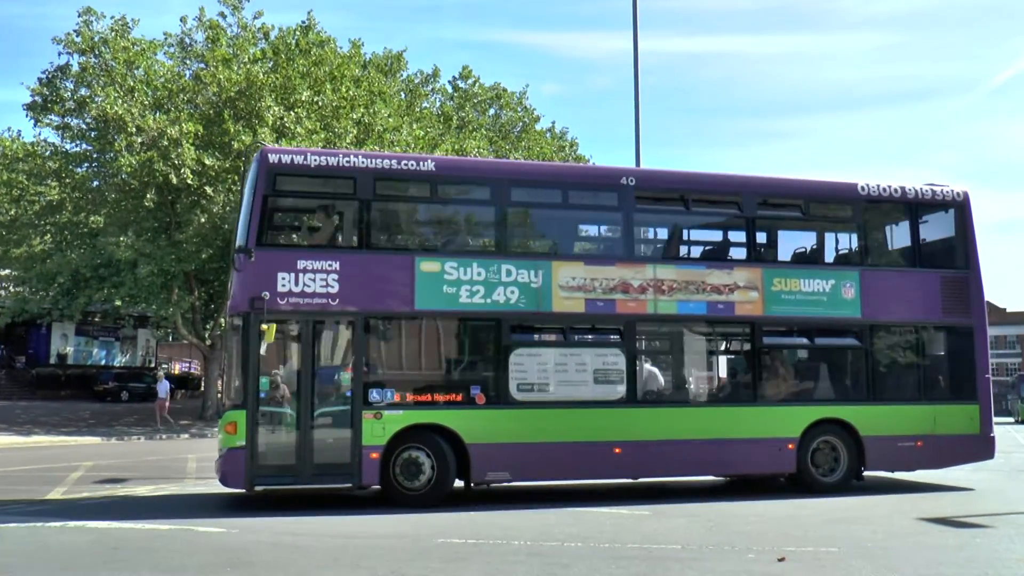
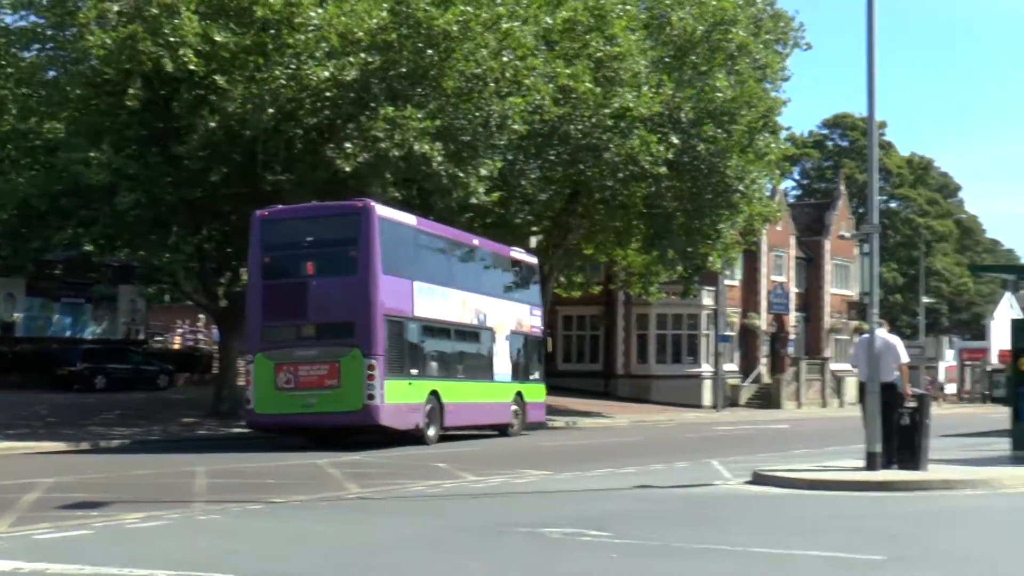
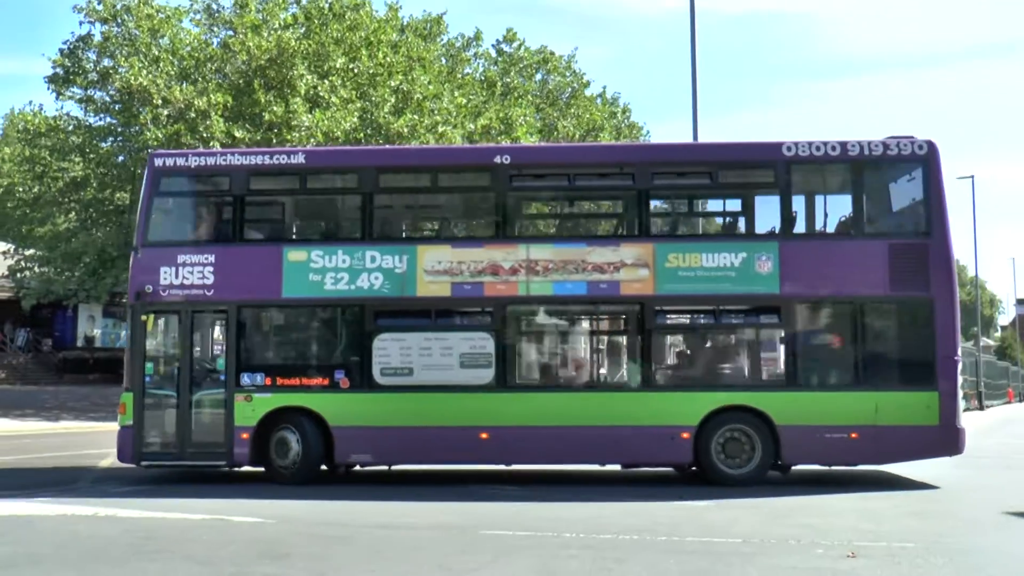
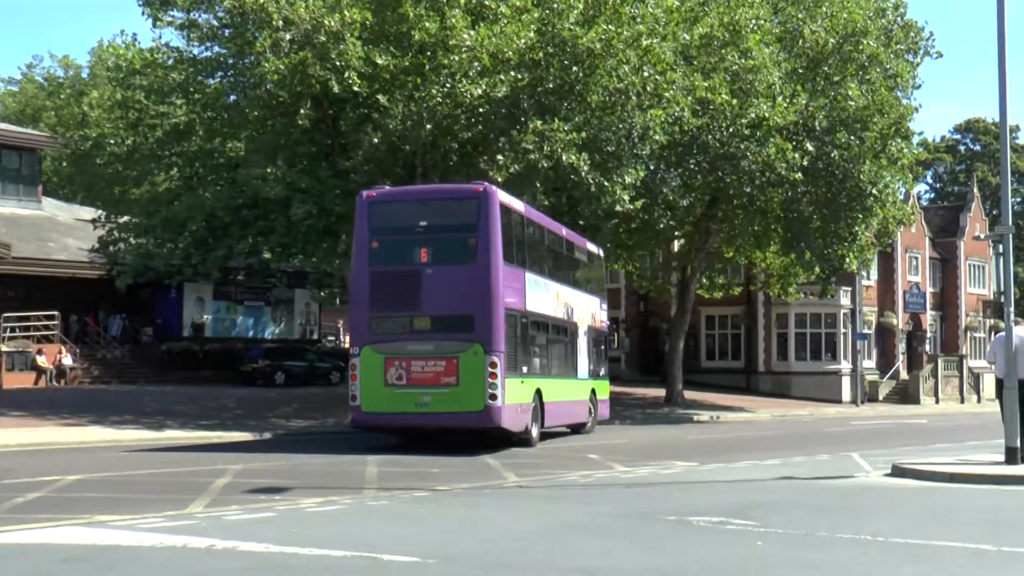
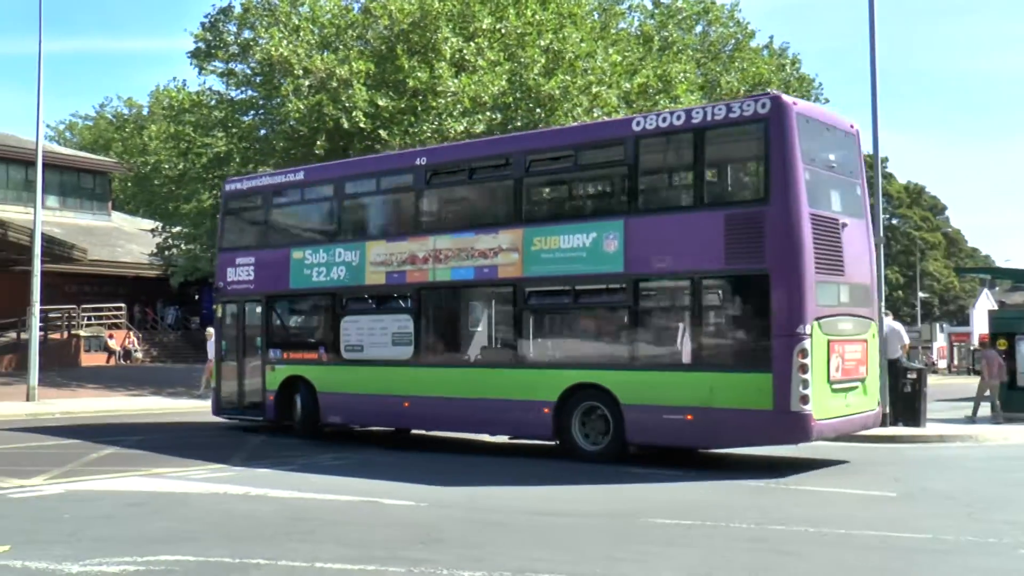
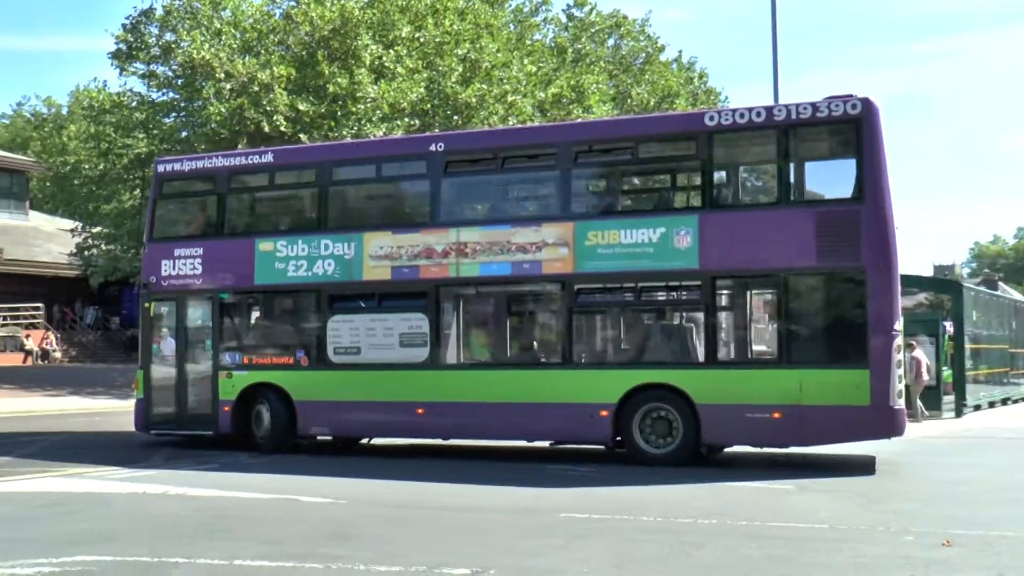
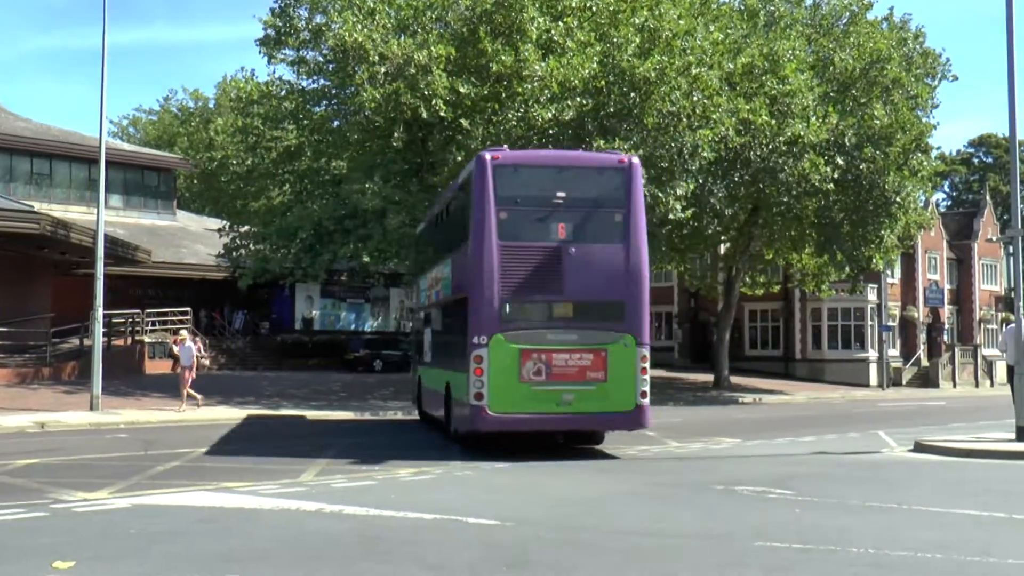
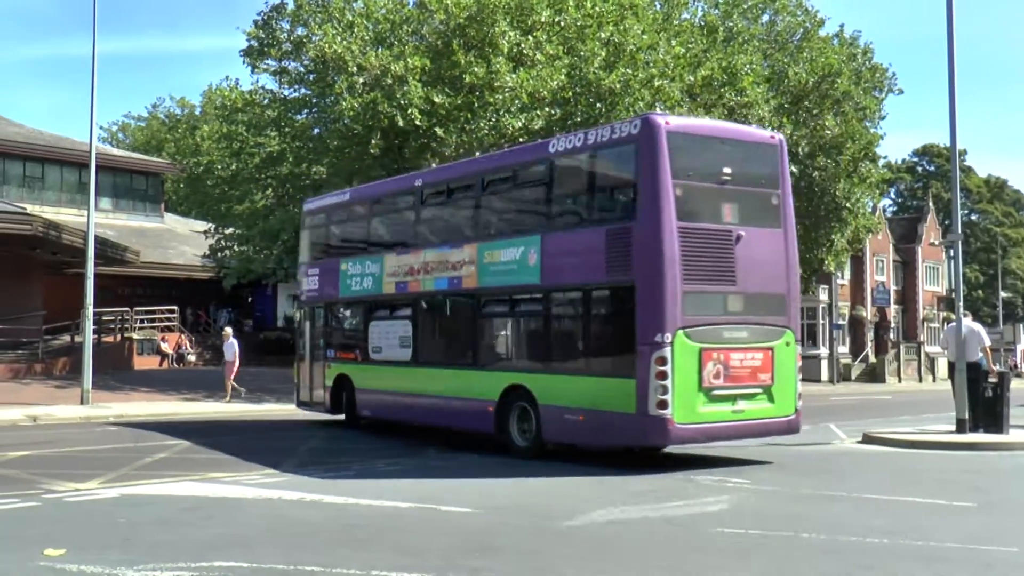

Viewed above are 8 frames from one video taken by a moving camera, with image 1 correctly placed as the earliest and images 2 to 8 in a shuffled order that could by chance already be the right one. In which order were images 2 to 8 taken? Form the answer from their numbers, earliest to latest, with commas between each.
3, 6, 5, 8, 7, 4, 2
